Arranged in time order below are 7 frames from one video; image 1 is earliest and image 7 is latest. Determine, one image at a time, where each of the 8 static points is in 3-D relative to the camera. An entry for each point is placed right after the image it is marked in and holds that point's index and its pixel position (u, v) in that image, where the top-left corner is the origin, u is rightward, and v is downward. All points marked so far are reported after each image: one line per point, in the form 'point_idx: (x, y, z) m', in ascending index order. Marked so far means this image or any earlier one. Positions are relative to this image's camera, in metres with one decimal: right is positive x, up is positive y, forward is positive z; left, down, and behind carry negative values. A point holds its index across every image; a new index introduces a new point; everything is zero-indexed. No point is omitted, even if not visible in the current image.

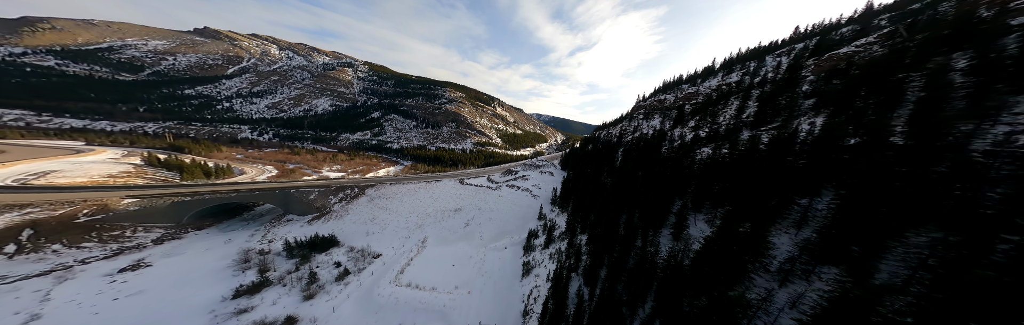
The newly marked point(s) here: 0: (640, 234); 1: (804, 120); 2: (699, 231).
0: (+11.4, -6.2, +16.6) m
1: (+27.2, +3.9, +17.1) m
2: (+14.2, -5.1, +14.2) m
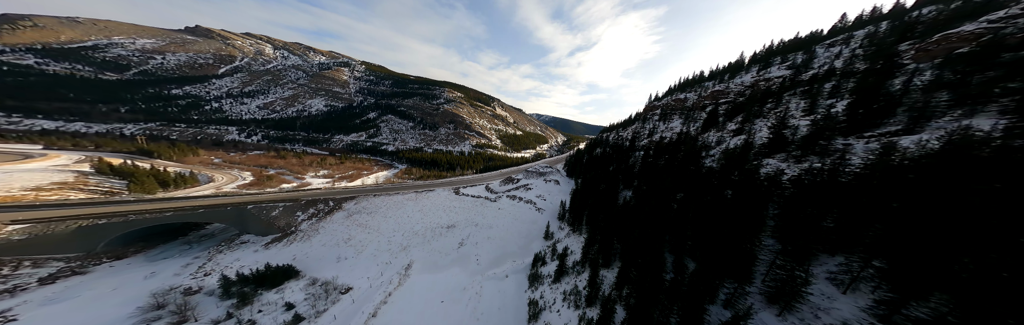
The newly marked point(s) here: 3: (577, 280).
0: (+11.7, -7.5, +11.2) m
1: (+27.5, +2.6, +11.8) m
2: (+14.5, -6.5, +8.8) m
3: (+6.8, -12.3, +19.5) m
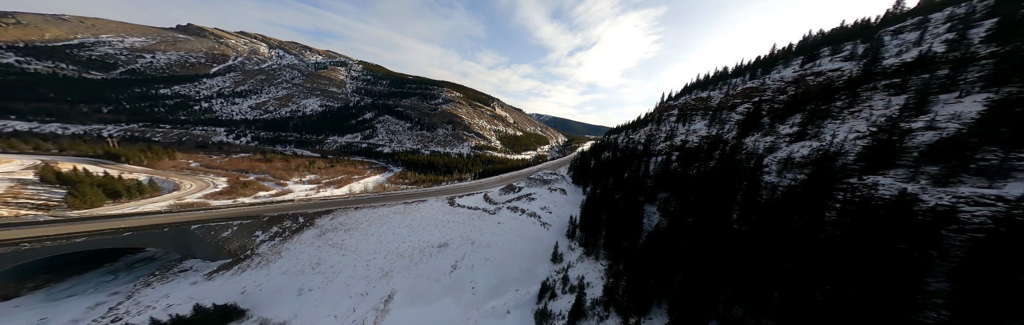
0: (+12.0, -8.7, +6.6) m
1: (+27.7, +1.4, +7.2) m
2: (+14.8, -7.7, +4.2) m
3: (+7.1, -13.5, +14.9) m
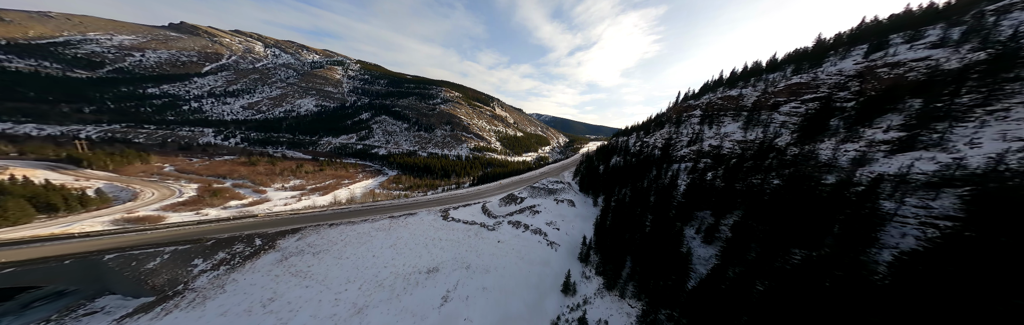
0: (+12.3, -9.9, +1.9) m
1: (+28.0, +0.2, +2.6) m
2: (+15.1, -8.9, -0.5) m
3: (+7.4, -14.7, +10.2) m
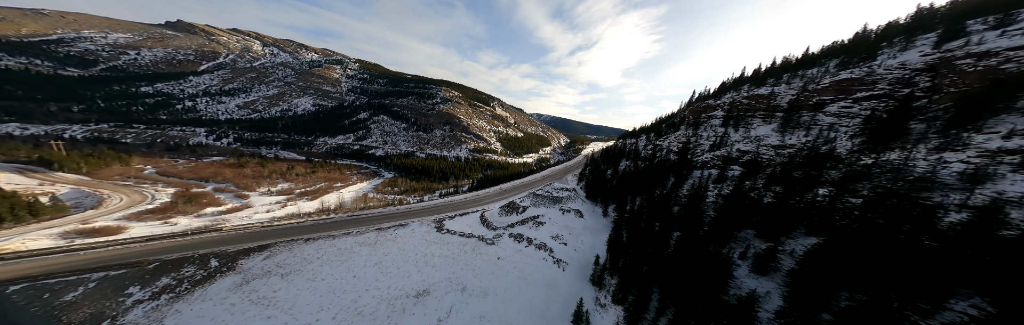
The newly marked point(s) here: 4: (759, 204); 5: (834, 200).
0: (+12.4, -10.8, -1.5) m
1: (+28.3, -0.8, -0.8) m
2: (+15.3, -9.8, -3.9) m
3: (+7.6, -15.6, +6.8) m
4: (+23.4, -3.8, +17.9) m
5: (+26.6, -1.9, +15.8) m
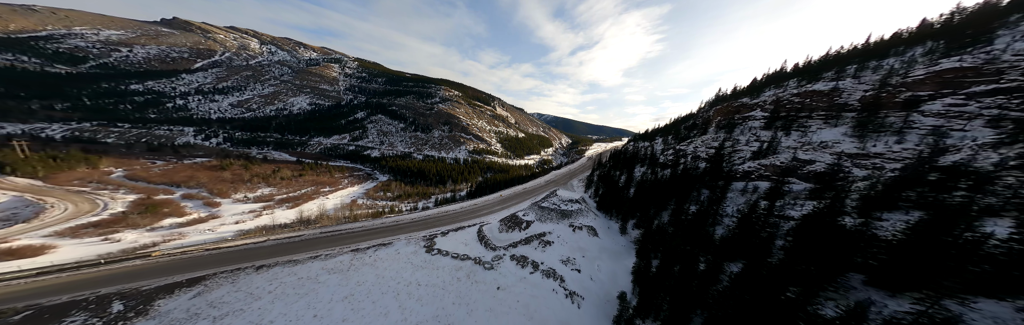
0: (+12.7, -12.0, -6.2) m
1: (+28.5, -2.0, -5.6) m
2: (+15.5, -10.9, -8.7) m
3: (+7.8, -16.7, +2.1) m
4: (+23.7, -5.0, +13.1) m
5: (+26.9, -3.1, +11.0) m
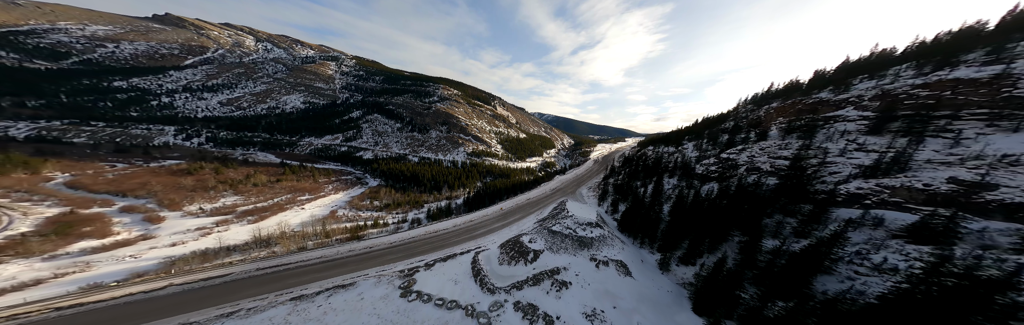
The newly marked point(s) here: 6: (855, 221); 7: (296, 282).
0: (+13.0, -13.5, -13.1) m
1: (+28.9, -3.6, -12.5) m
2: (+15.9, -12.5, -15.5) m
3: (+8.1, -18.3, -4.8) m
4: (+24.2, -6.6, +6.2) m
5: (+27.3, -4.8, +4.2) m
6: (+26.8, -4.7, +14.7) m
7: (-23.3, -12.2, +20.4) m
